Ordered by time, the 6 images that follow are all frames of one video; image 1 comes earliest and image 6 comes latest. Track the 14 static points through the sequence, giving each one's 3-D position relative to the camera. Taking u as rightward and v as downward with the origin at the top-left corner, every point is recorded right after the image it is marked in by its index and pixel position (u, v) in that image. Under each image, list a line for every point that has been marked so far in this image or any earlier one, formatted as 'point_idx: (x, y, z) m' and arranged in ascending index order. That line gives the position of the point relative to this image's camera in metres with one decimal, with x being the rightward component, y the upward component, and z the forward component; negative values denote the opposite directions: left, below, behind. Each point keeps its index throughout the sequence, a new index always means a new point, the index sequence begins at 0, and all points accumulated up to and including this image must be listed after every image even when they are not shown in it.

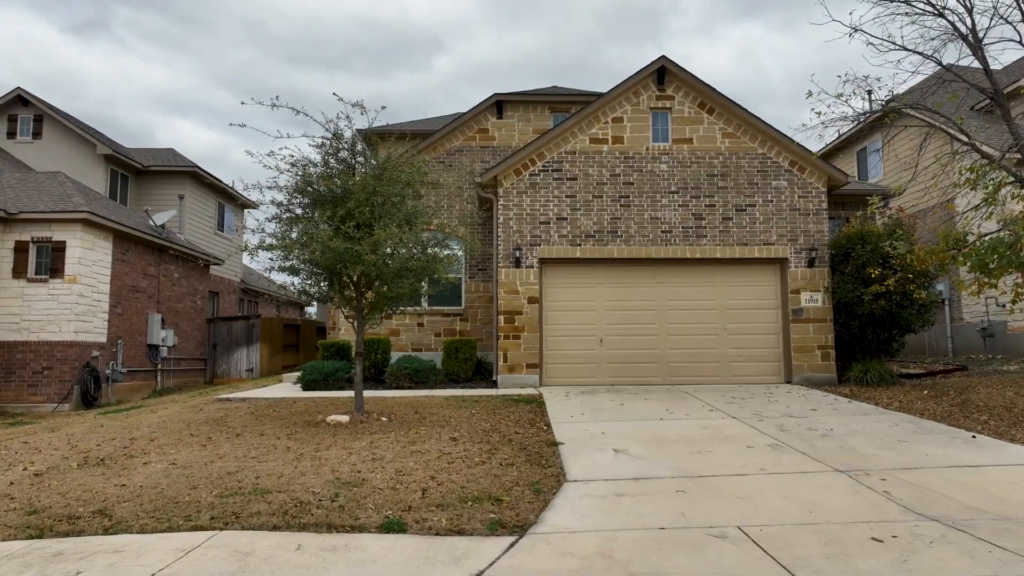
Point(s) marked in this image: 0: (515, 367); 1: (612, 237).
0: (+0.1, -1.5, +12.3) m
1: (+2.1, +1.0, +12.7) m
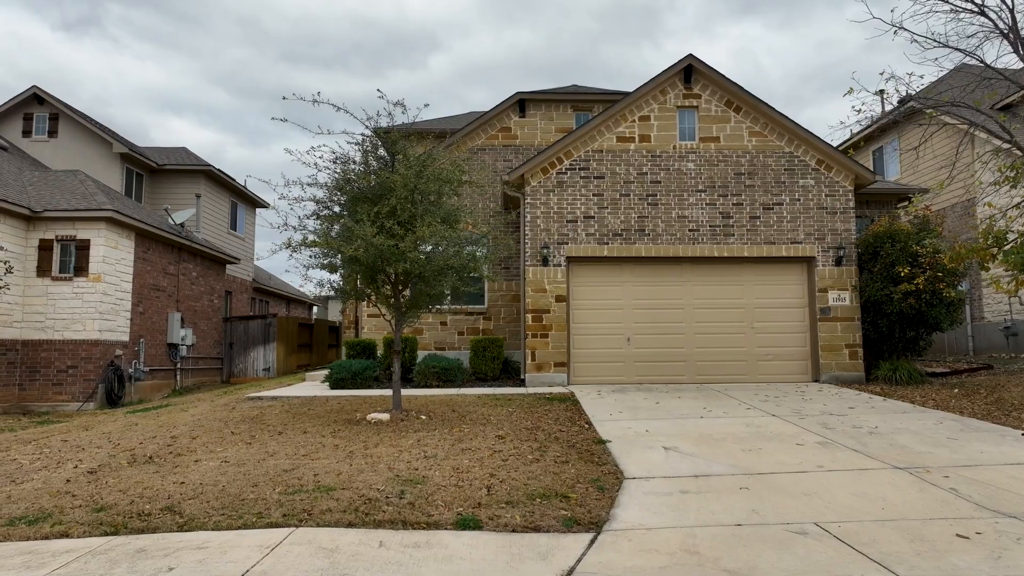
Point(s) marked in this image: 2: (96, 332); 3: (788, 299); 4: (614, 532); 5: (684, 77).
0: (+0.6, -1.5, +12.3) m
1: (+2.6, +1.1, +12.7) m
2: (-8.5, -0.9, +12.8) m
3: (+5.7, -0.2, +12.9) m
4: (+0.6, -1.5, +4.0) m
5: (+3.6, +4.4, +13.1) m
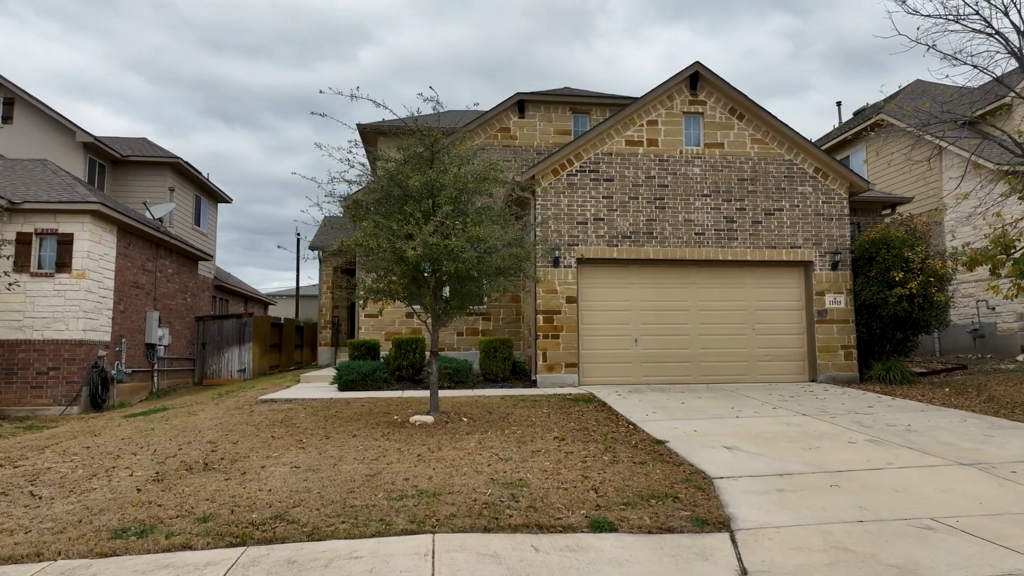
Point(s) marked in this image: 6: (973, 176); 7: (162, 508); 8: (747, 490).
0: (+0.8, -1.5, +12.3) m
1: (+2.8, +1.0, +12.8) m
2: (-8.3, -0.8, +12.1) m
3: (+5.8, -0.3, +13.3) m
4: (+1.5, -1.5, +4.0) m
5: (+3.8, +4.4, +13.4) m
6: (+12.0, +2.9, +16.4) m
7: (-2.5, -1.6, +4.5) m
8: (+1.9, -1.6, +5.0) m
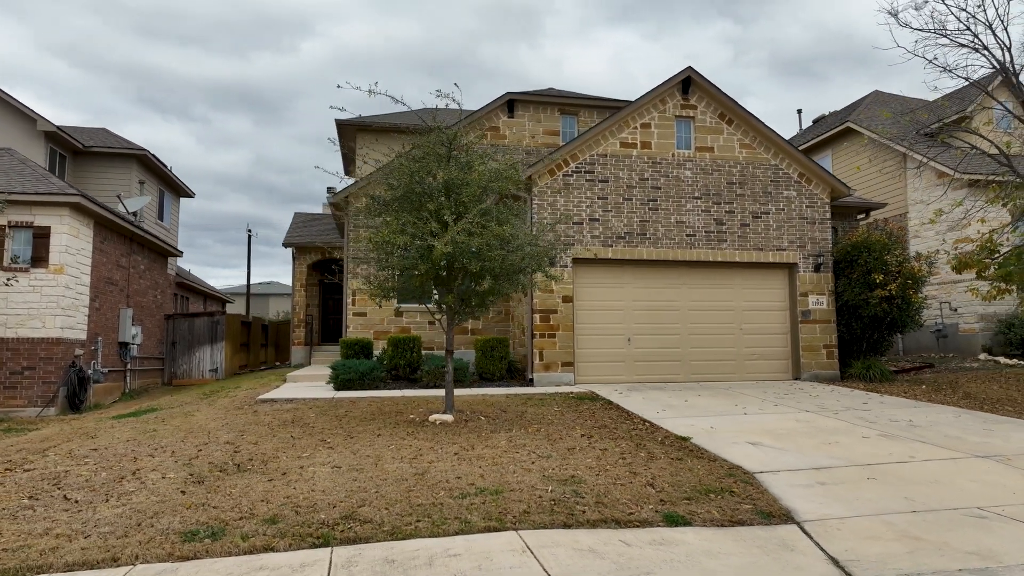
0: (+0.8, -1.5, +12.3) m
1: (+2.7, +1.0, +13.0) m
2: (-8.4, -0.8, +11.6) m
3: (+5.6, -0.3, +13.7) m
4: (+2.0, -1.5, +4.1) m
5: (+3.7, +4.4, +13.7) m
6: (+11.7, +2.9, +17.3) m
7: (-2.0, -1.5, +4.3) m
8: (+2.3, -1.6, +5.1) m
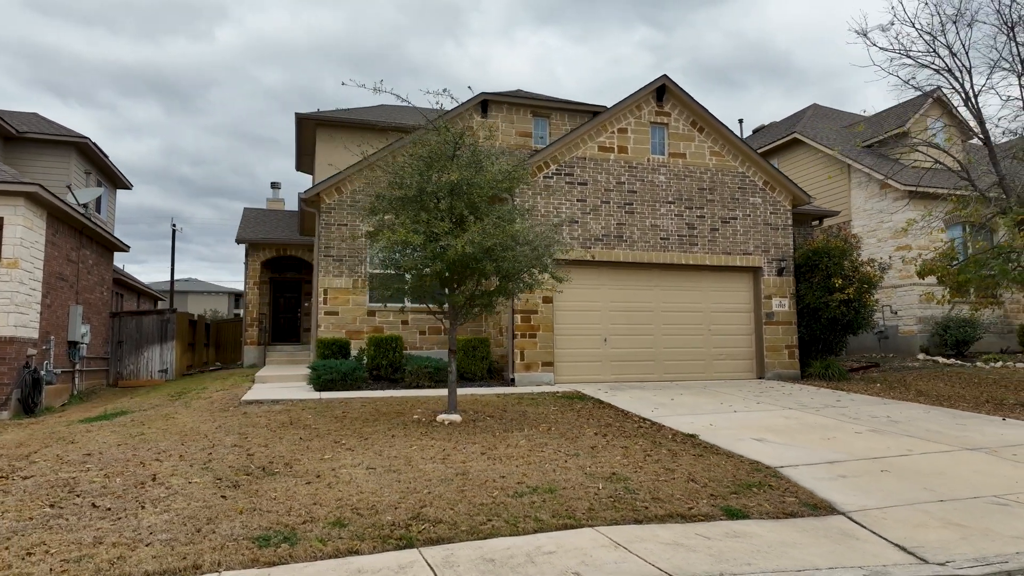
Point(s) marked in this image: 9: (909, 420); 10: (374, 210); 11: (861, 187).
0: (+0.4, -1.5, +12.4) m
1: (+2.3, +1.0, +13.3) m
2: (-8.6, -0.7, +10.8) m
3: (+5.1, -0.4, +14.3) m
4: (+2.4, -1.6, +4.4) m
5: (+3.2, +4.3, +14.0) m
6: (+10.8, +2.7, +18.4) m
7: (-1.6, -1.5, +4.2) m
8: (+2.6, -1.6, +5.4) m
9: (+5.2, -1.7, +8.2) m
10: (-1.8, +1.0, +8.0) m
11: (+10.5, +3.0, +18.9) m
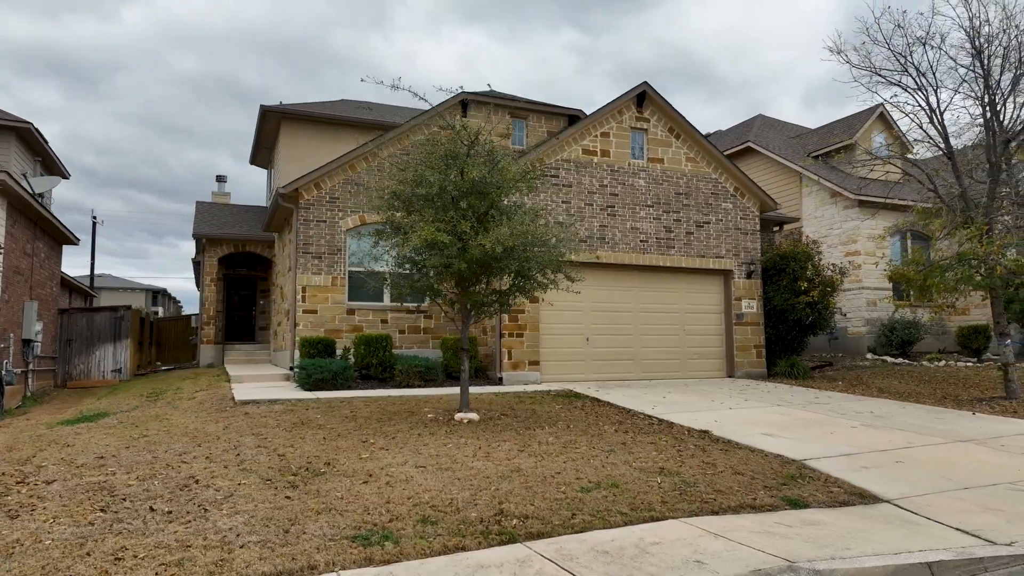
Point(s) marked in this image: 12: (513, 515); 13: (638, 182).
0: (+0.1, -1.5, +12.5) m
1: (+1.9, +1.0, +13.6) m
2: (-8.7, -0.6, +10.0) m
3: (+4.7, -0.4, +14.8) m
4: (+2.9, -1.6, +4.7) m
5: (+2.9, +4.3, +14.4) m
6: (+10.0, +2.6, +19.5) m
7: (-1.0, -1.5, +4.1) m
8: (+3.0, -1.6, +5.8) m
9: (+5.3, -1.8, +8.8) m
10: (-1.6, +1.0, +7.9) m
11: (+9.6, +2.9, +19.9) m
12: (0.0, -1.5, +4.1) m
13: (+2.8, +2.4, +14.1) m
